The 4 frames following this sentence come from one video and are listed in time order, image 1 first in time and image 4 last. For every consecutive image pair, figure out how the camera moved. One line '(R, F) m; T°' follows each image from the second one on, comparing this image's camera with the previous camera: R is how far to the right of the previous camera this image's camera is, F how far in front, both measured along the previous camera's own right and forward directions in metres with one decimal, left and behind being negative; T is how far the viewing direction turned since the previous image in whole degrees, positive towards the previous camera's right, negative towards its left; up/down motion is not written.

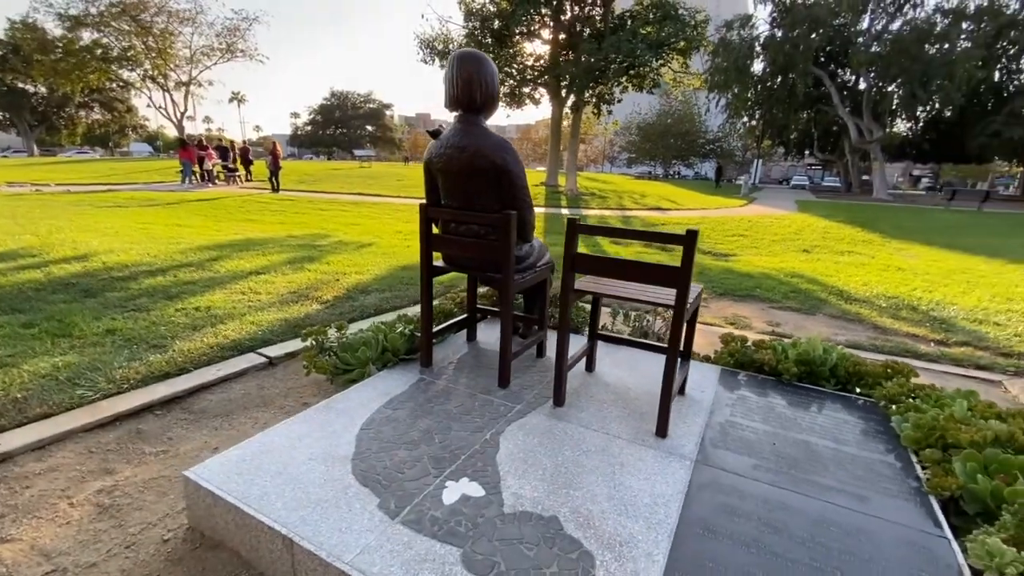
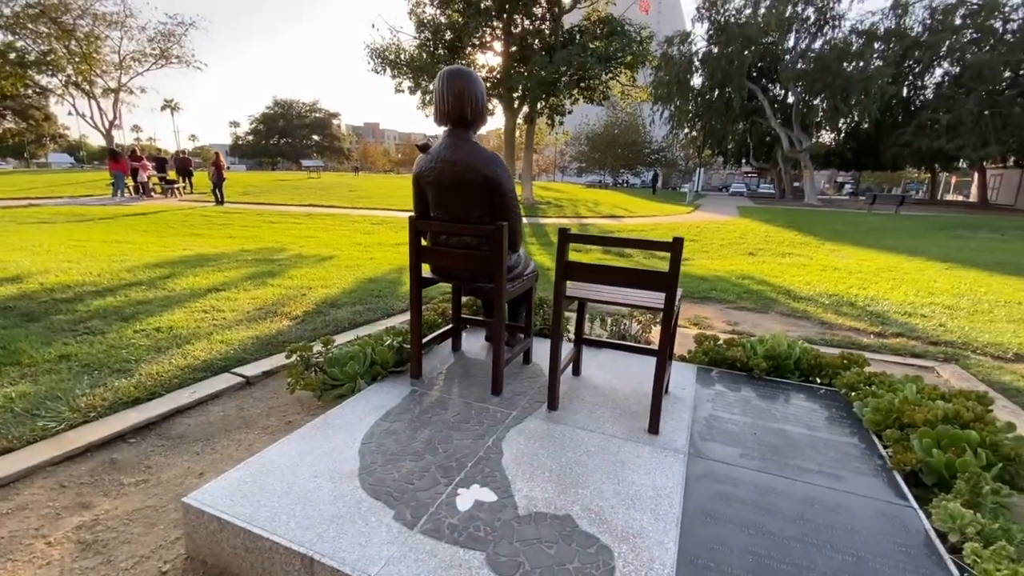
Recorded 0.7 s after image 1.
(-0.2, -0.1) m; +5°
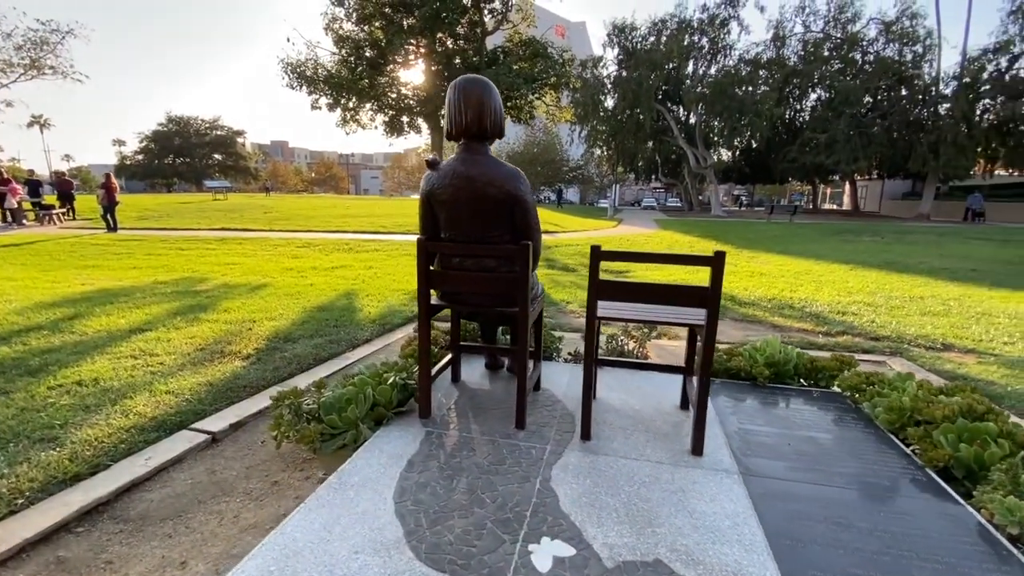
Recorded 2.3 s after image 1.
(-0.5, +0.2) m; +9°
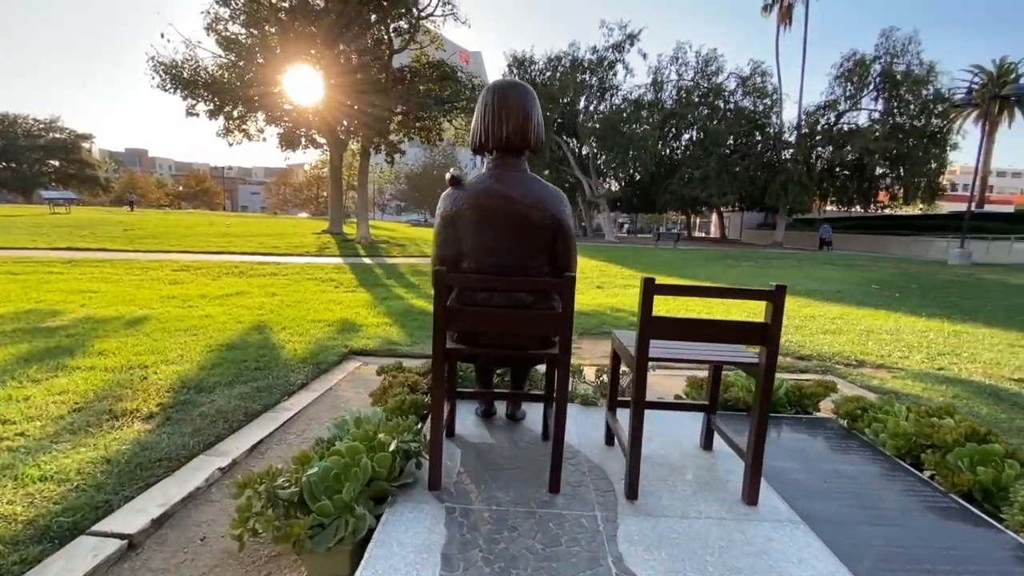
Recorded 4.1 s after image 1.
(-0.6, +0.4) m; +13°
